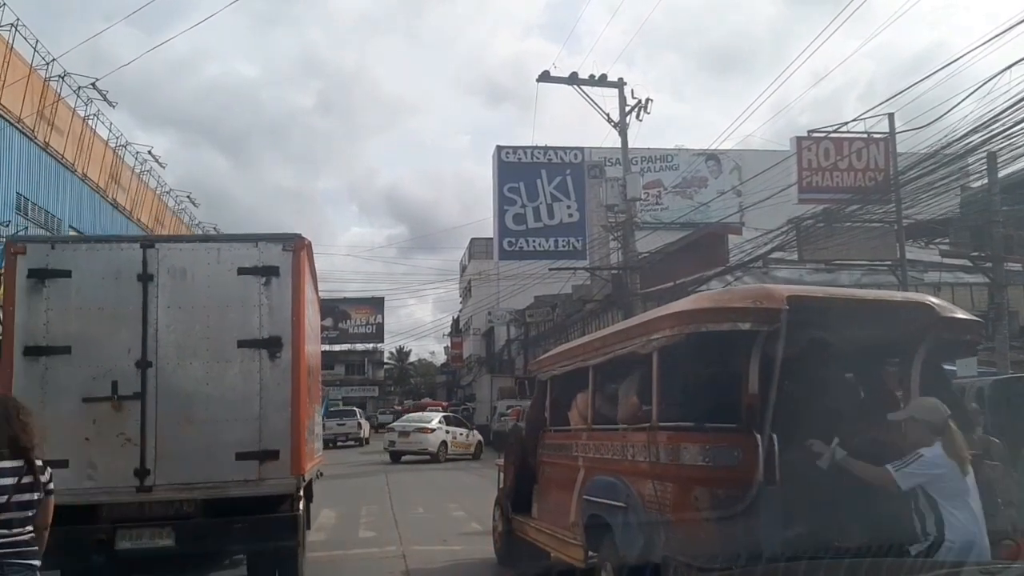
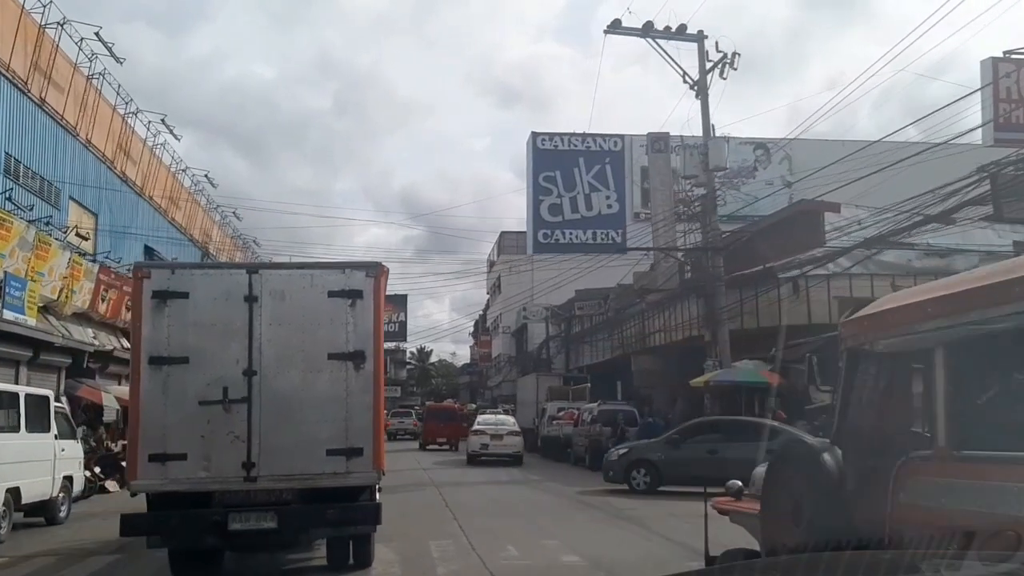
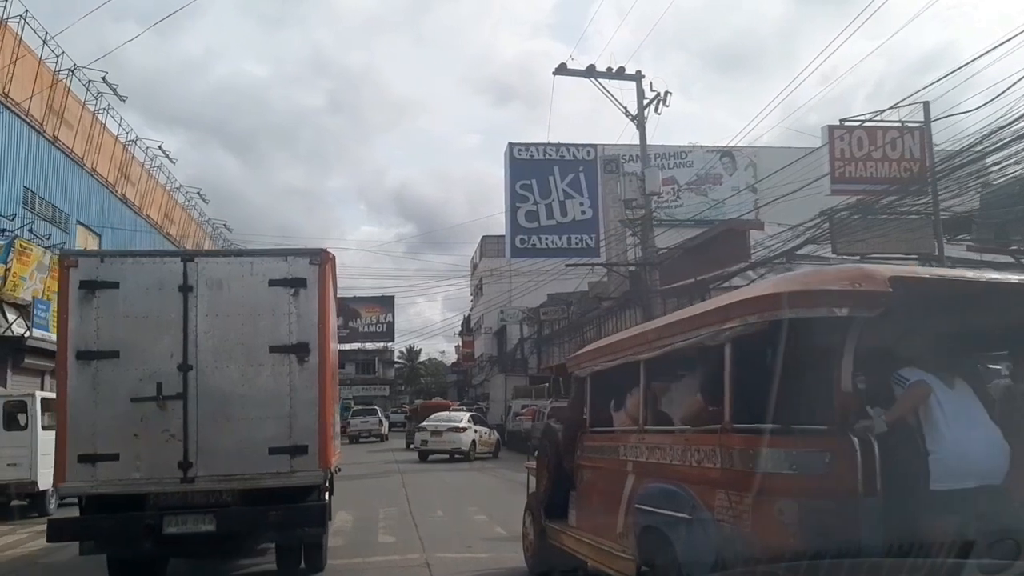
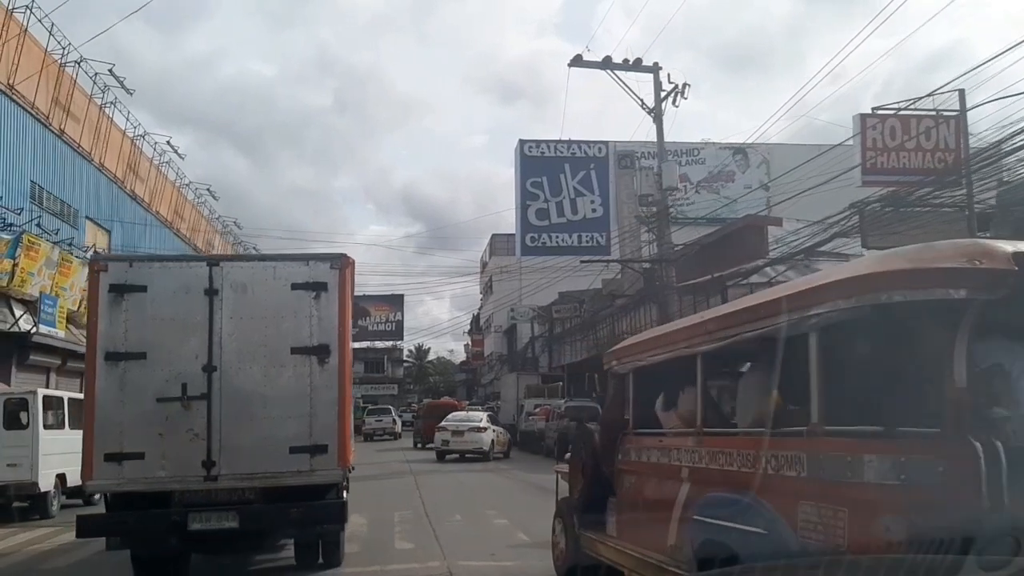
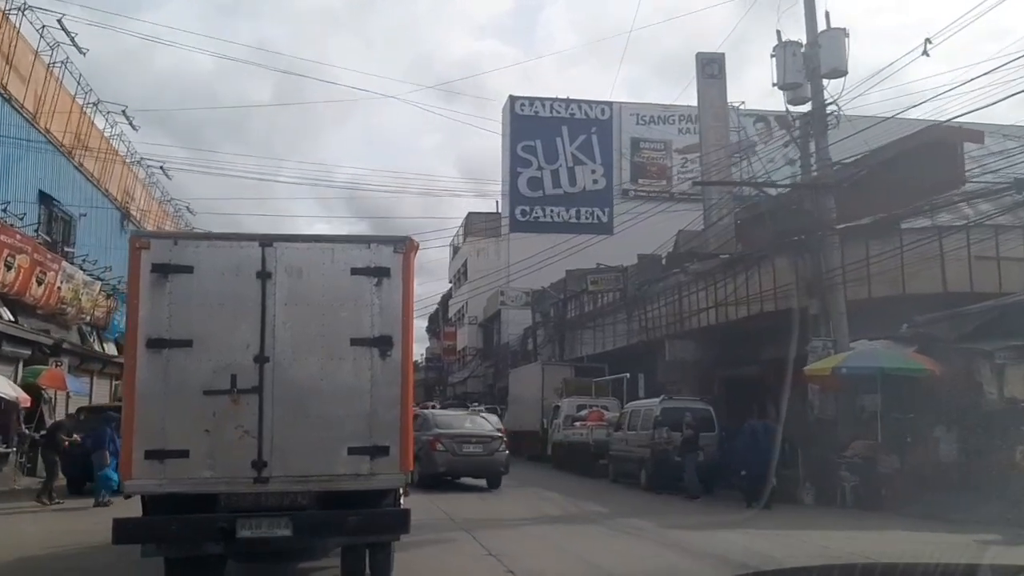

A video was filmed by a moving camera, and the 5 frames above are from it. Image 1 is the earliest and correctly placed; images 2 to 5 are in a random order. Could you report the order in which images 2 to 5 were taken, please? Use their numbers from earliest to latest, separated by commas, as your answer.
3, 4, 2, 5
